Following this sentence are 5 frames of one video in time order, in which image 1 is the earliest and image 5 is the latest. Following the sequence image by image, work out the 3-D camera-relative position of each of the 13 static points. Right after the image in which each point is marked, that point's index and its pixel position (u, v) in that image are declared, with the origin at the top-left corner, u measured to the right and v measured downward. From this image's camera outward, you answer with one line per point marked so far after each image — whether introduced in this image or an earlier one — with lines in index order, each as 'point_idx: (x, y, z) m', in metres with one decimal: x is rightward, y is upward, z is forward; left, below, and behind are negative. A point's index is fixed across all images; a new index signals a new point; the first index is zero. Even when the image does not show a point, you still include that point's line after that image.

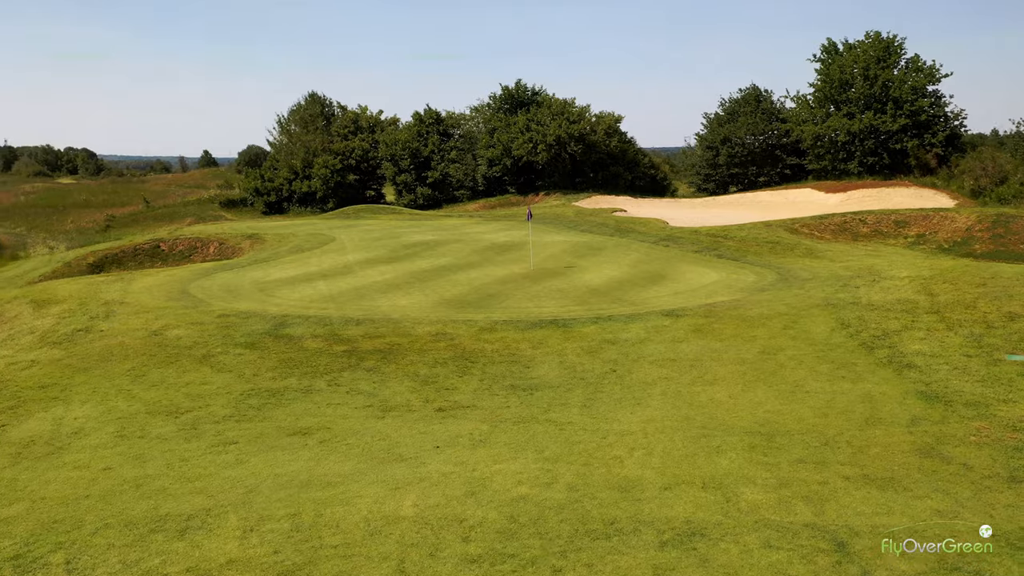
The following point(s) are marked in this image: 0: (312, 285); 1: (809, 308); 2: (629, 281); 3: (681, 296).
0: (-4.7, +0.1, +19.1) m
1: (+5.4, -0.4, +15.2) m
2: (+2.7, +0.2, +19.4) m
3: (+3.4, -0.2, +16.9) m
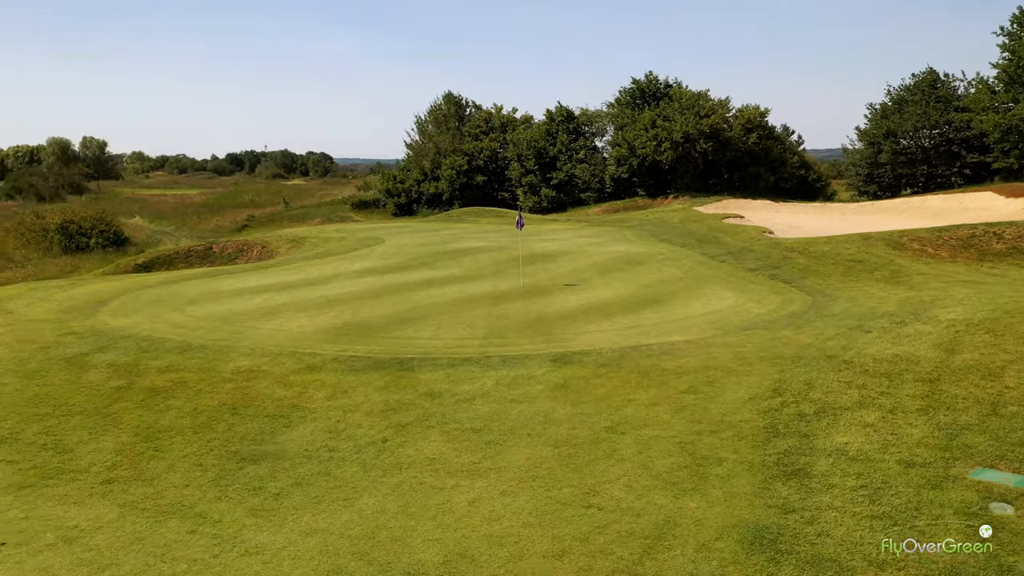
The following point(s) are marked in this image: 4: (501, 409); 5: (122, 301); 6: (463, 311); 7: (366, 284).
0: (-5.5, -0.2, +17.3) m
1: (+3.3, -0.9, +10.8) m
2: (+1.7, -0.4, +15.6) m
3: (+1.8, -0.7, +13.0) m
4: (-0.1, -1.4, +9.5) m
5: (-7.9, -0.3, +16.6) m
6: (-0.9, -0.4, +15.3) m
7: (-3.3, +0.1, +19.0) m
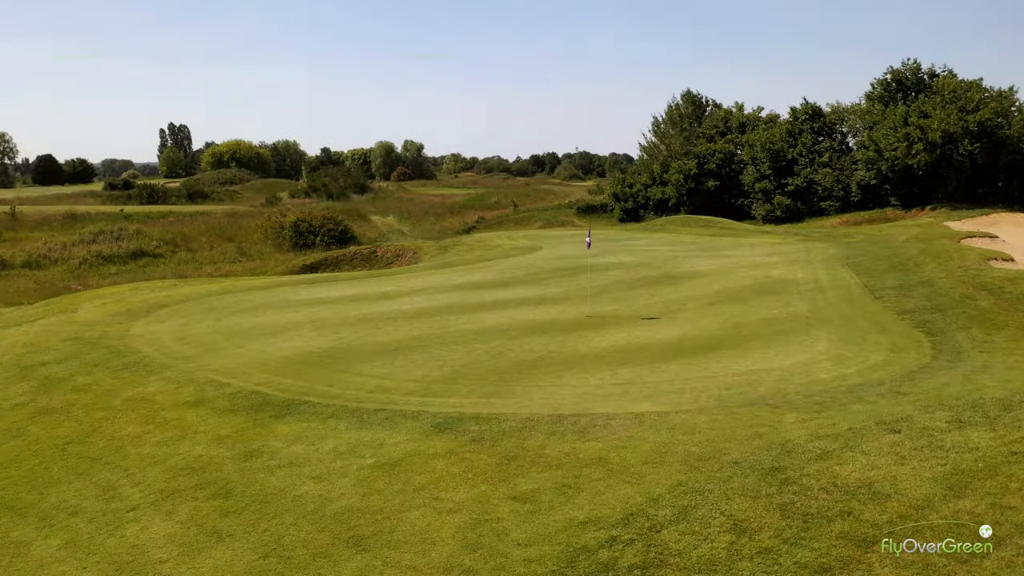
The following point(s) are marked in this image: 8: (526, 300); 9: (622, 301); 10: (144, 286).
0: (-4.2, -0.4, +16.8) m
1: (+1.6, -1.6, +7.6) m
2: (+1.9, -1.0, +12.7) m
3: (+1.0, -1.3, +10.2) m
4: (-2.1, -1.9, +7.7) m
5: (-6.7, -0.4, +17.0) m
6: (-0.7, -0.9, +13.3) m
7: (-1.6, -0.3, +17.7) m
8: (+0.3, -0.3, +17.6) m
9: (+2.4, -0.3, +17.4) m
10: (-8.5, 0.0, +19.1) m
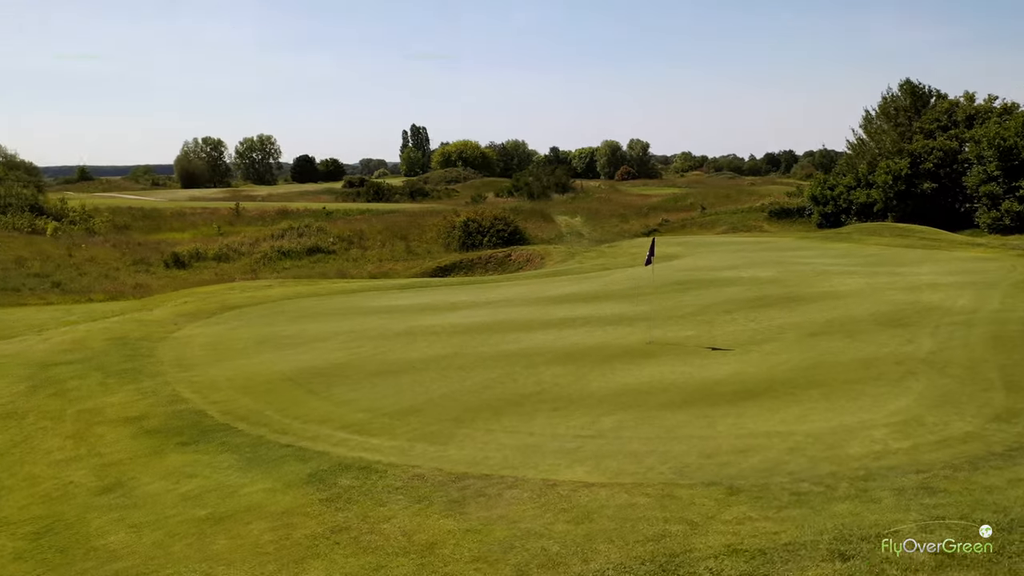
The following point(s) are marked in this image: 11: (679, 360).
0: (-2.9, -0.6, +16.2) m
1: (+0.1, -1.9, +5.8) m
2: (+1.8, -1.3, +10.5) m
3: (+0.2, -1.6, +8.5) m
4: (-3.4, -2.0, +6.8) m
5: (-5.2, -0.4, +17.0) m
6: (-0.5, -1.2, +11.9) m
7: (-0.1, -0.5, +16.3) m
8: (+1.7, -0.6, +15.8) m
9: (+3.6, -0.7, +15.0) m
10: (-6.4, 0.0, +19.6) m
11: (+2.5, -1.1, +12.4) m
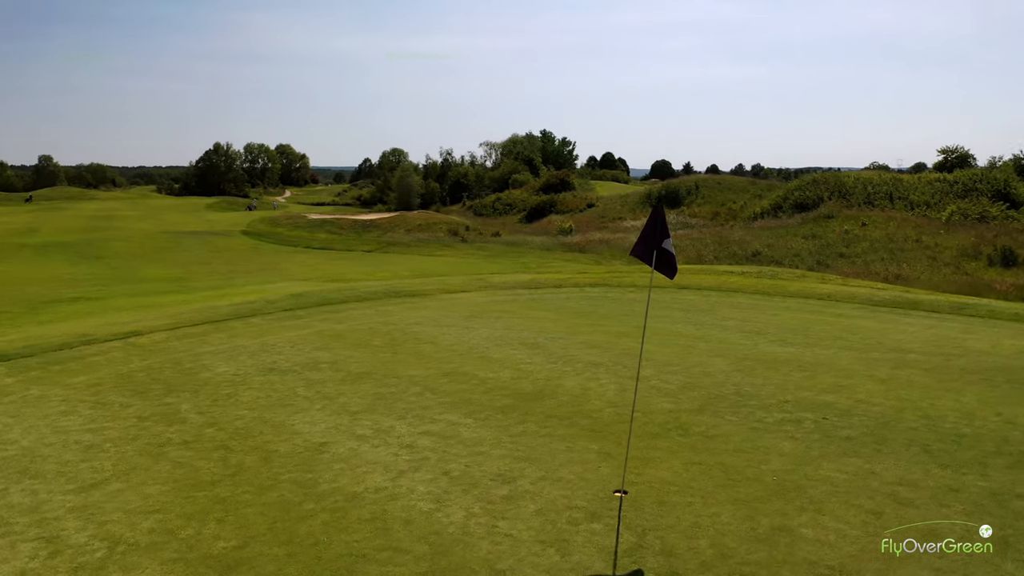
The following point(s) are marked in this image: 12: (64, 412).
0: (+1.5, -0.4, +10.5) m
1: (-7.5, -1.2, +4.4) m
2: (-2.4, -1.3, +4.3) m
3: (-4.9, -1.2, +5.1) m
4: (-7.7, -0.9, +8.0) m
5: (+1.6, 0.0, +13.0) m
6: (-1.9, -0.9, +6.9) m
7: (+2.5, -0.8, +7.9) m
8: (+2.5, -1.0, +6.1) m
9: (+2.4, -1.3, +4.0) m
10: (+3.7, +0.3, +14.9) m
11: (-0.4, -1.3, +4.2) m
12: (-3.5, -1.0, +6.6) m
